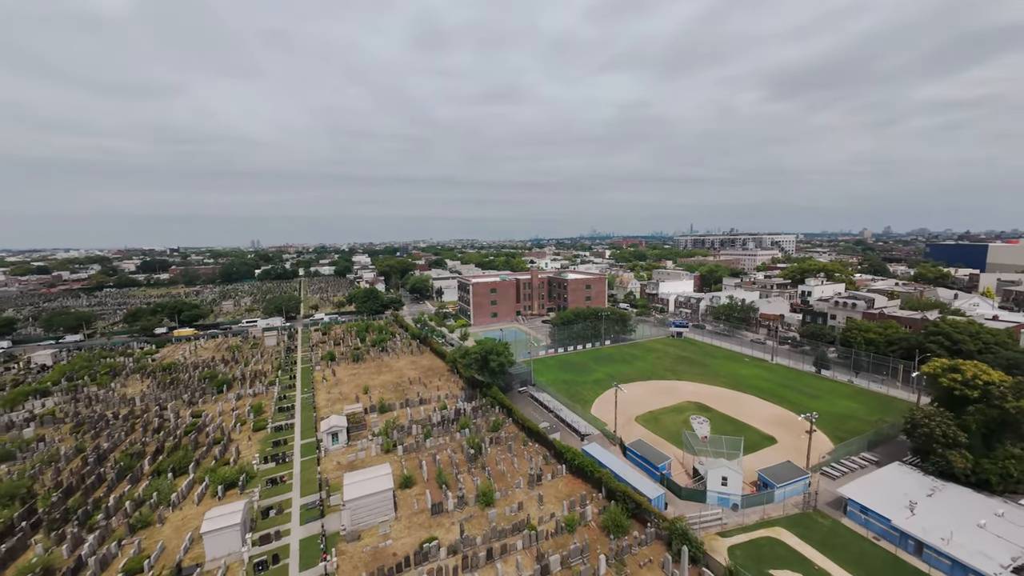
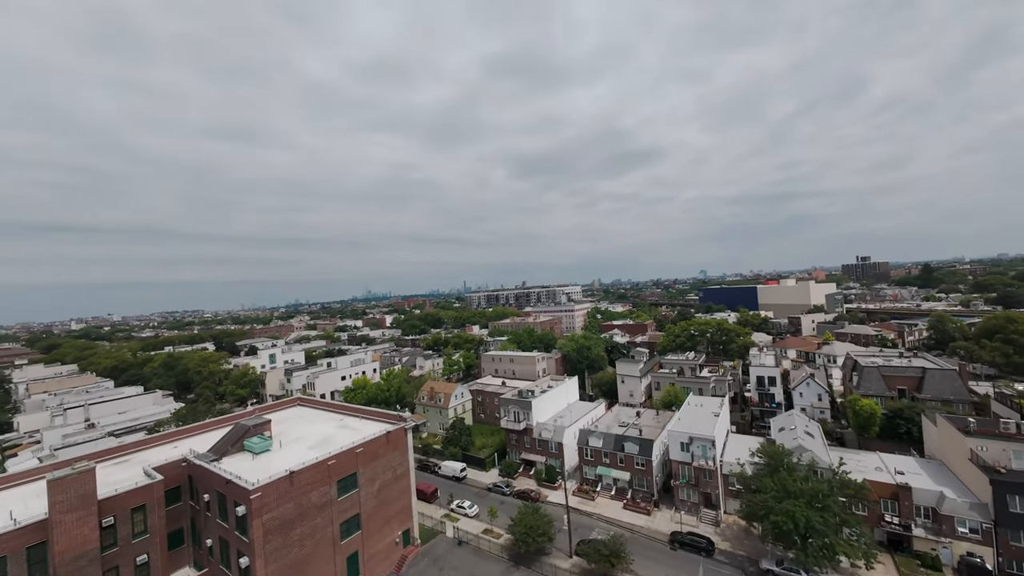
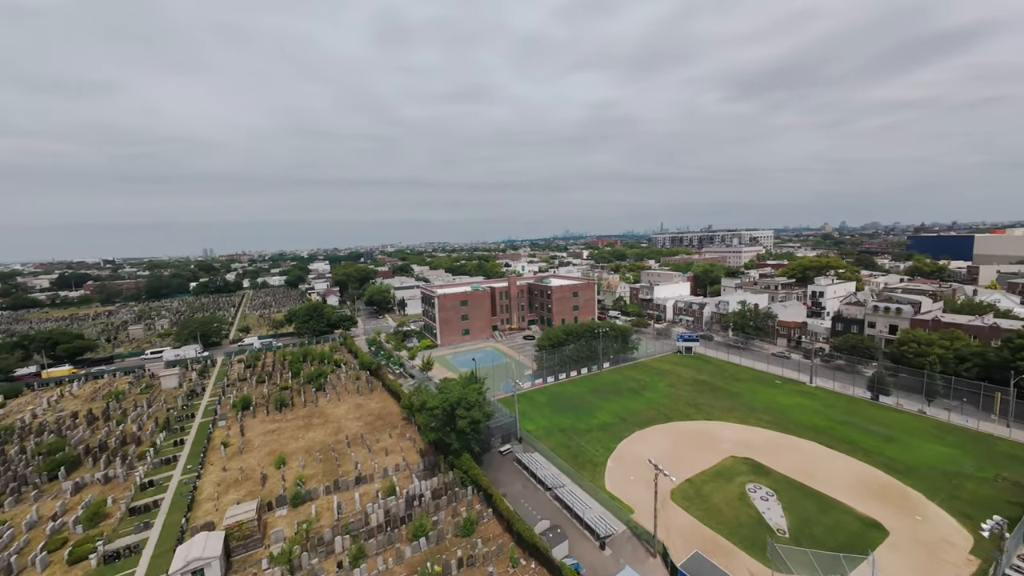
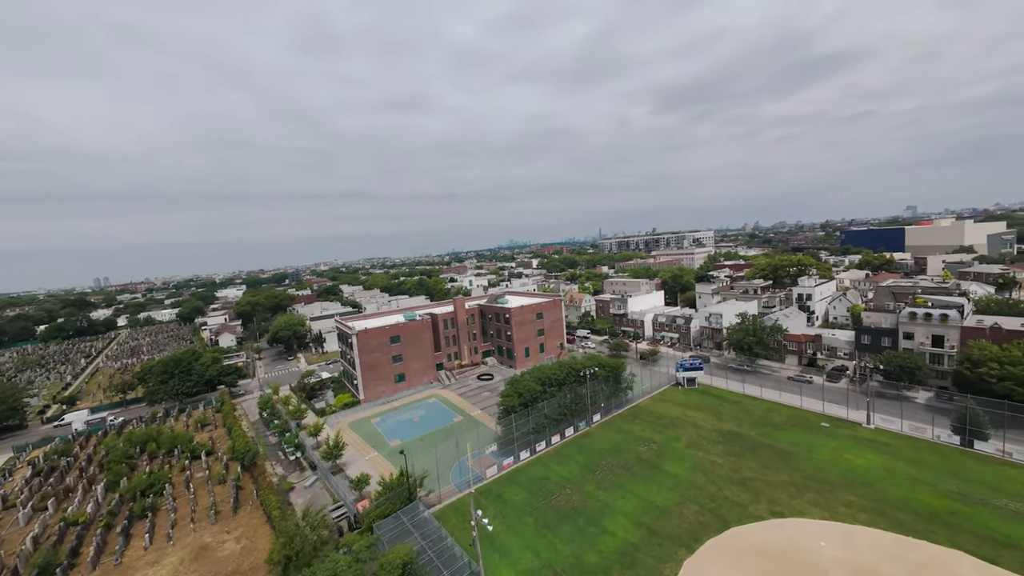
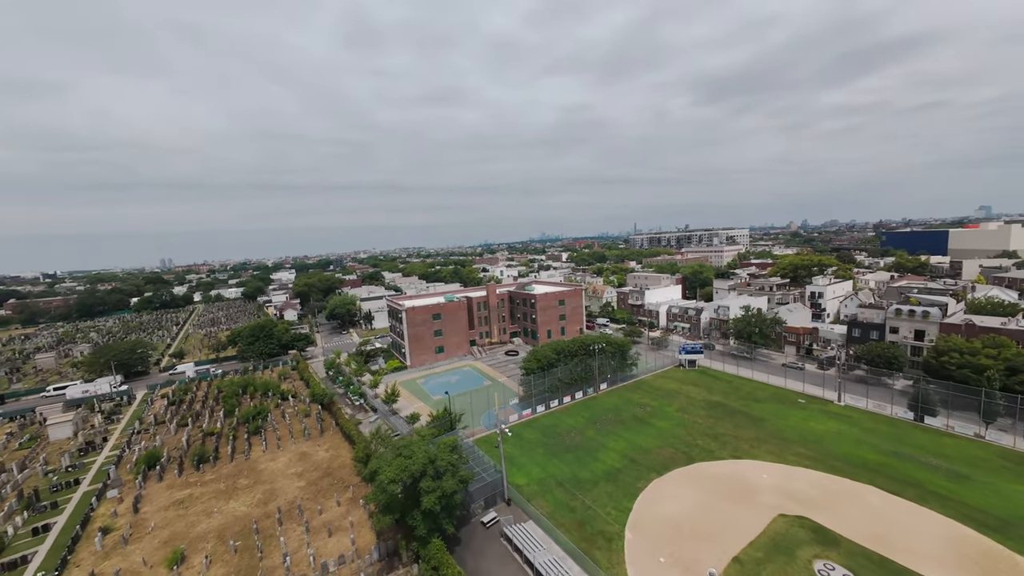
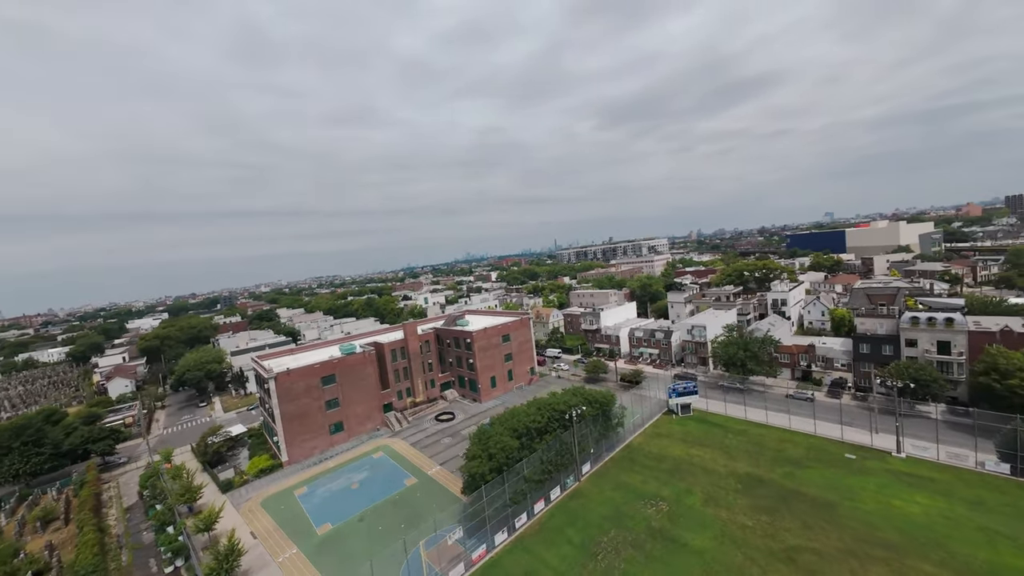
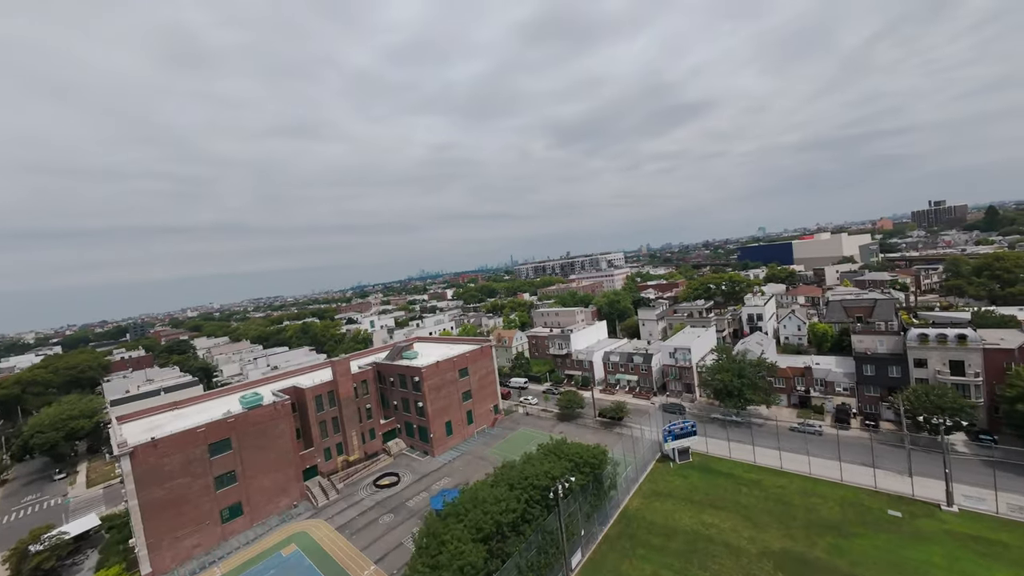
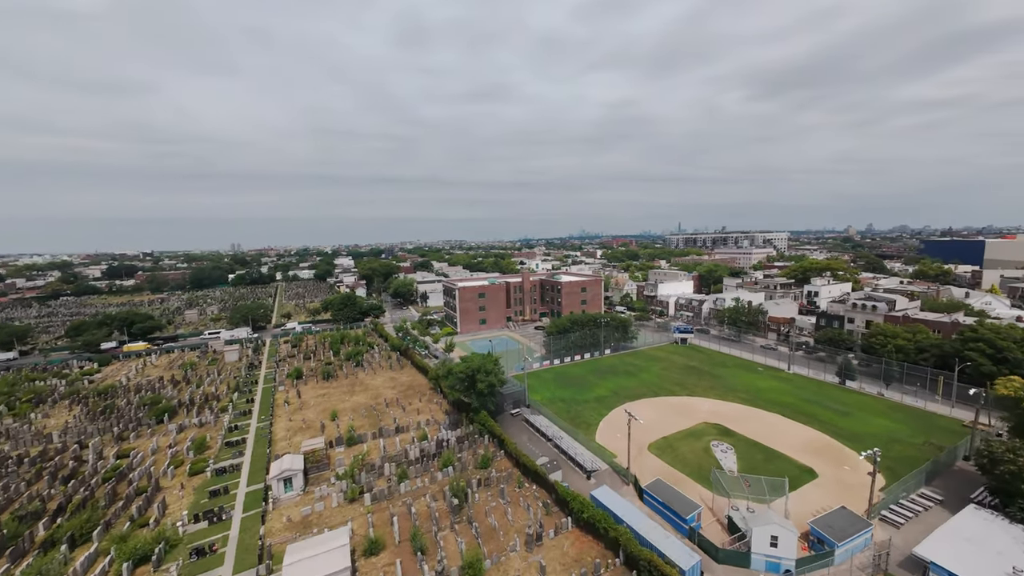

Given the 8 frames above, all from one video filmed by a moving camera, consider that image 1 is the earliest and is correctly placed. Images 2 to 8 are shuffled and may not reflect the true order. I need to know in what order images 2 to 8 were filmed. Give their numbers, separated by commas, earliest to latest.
8, 3, 5, 4, 6, 7, 2
